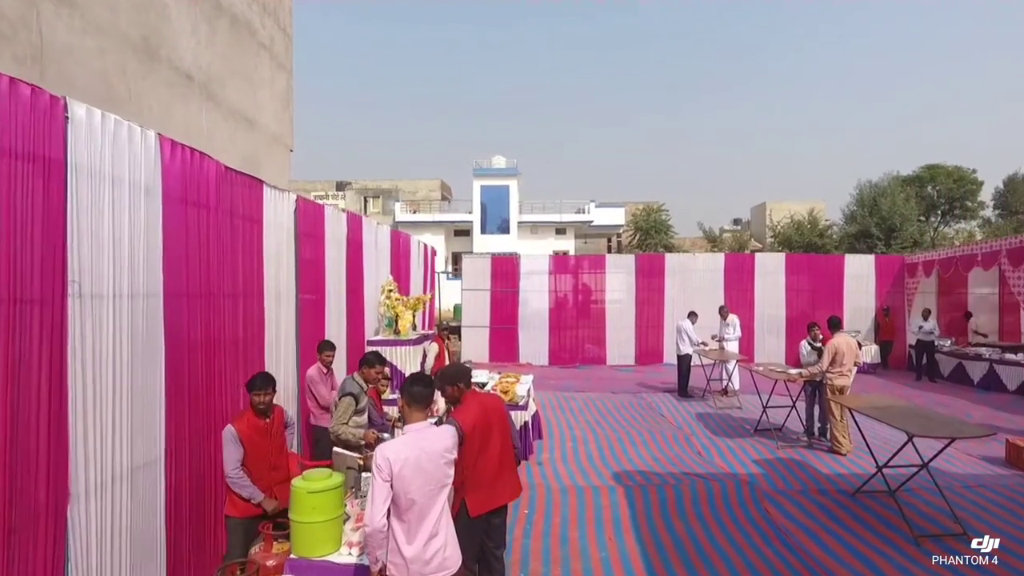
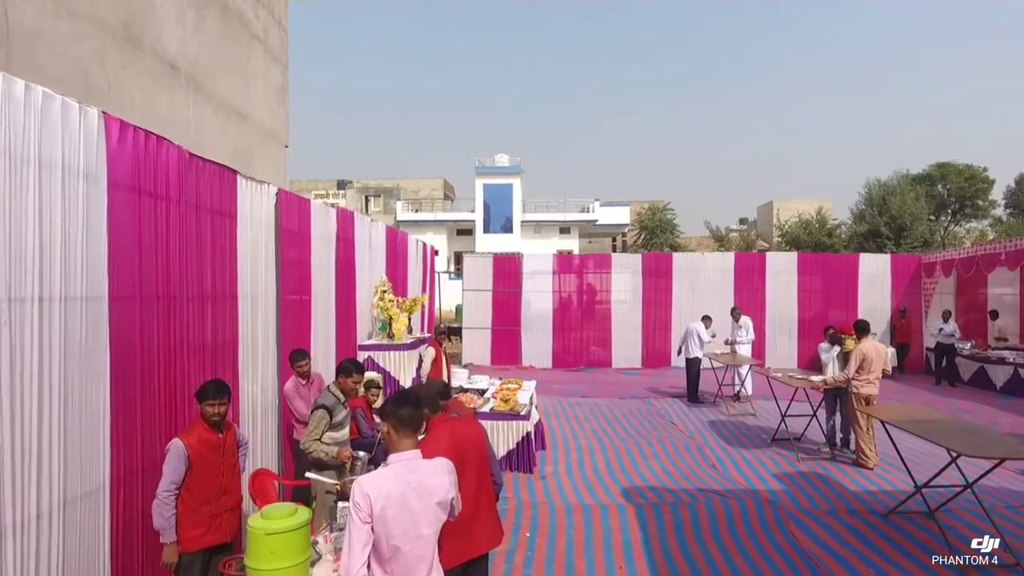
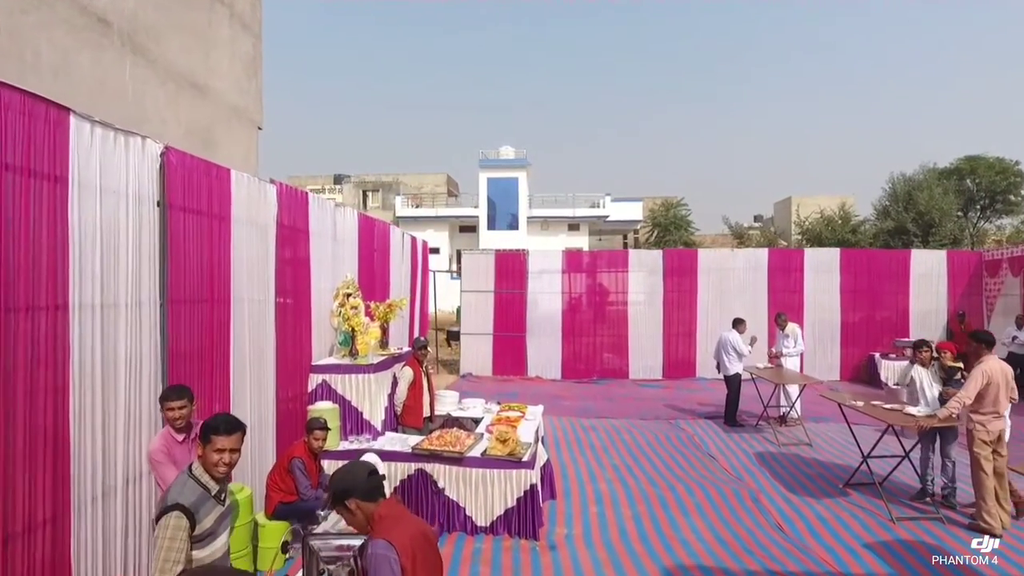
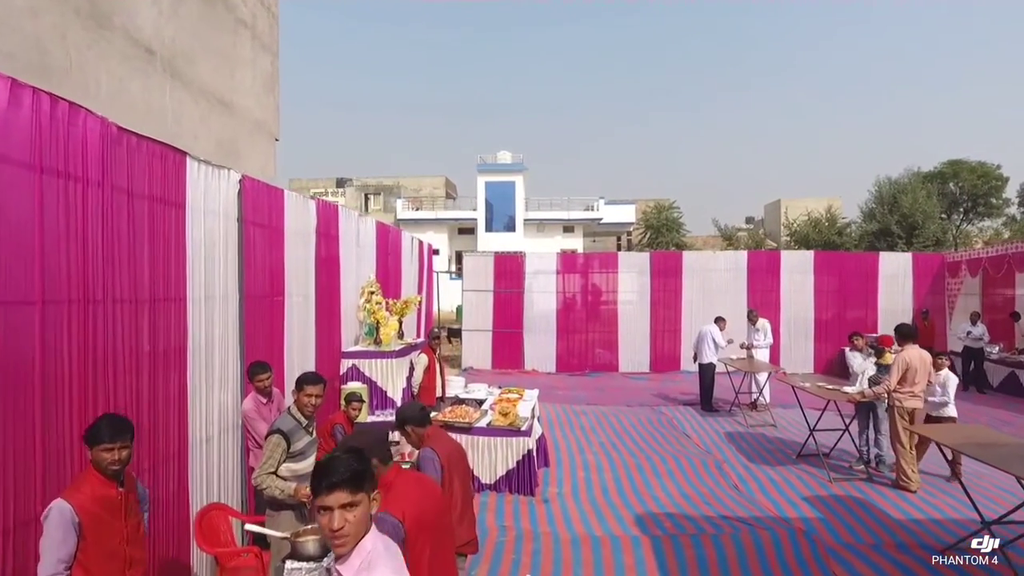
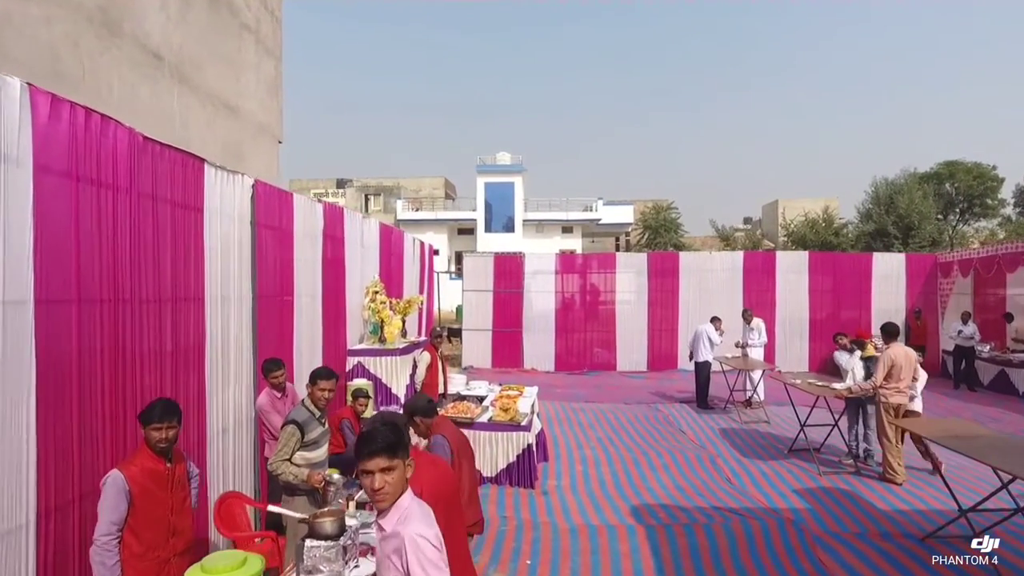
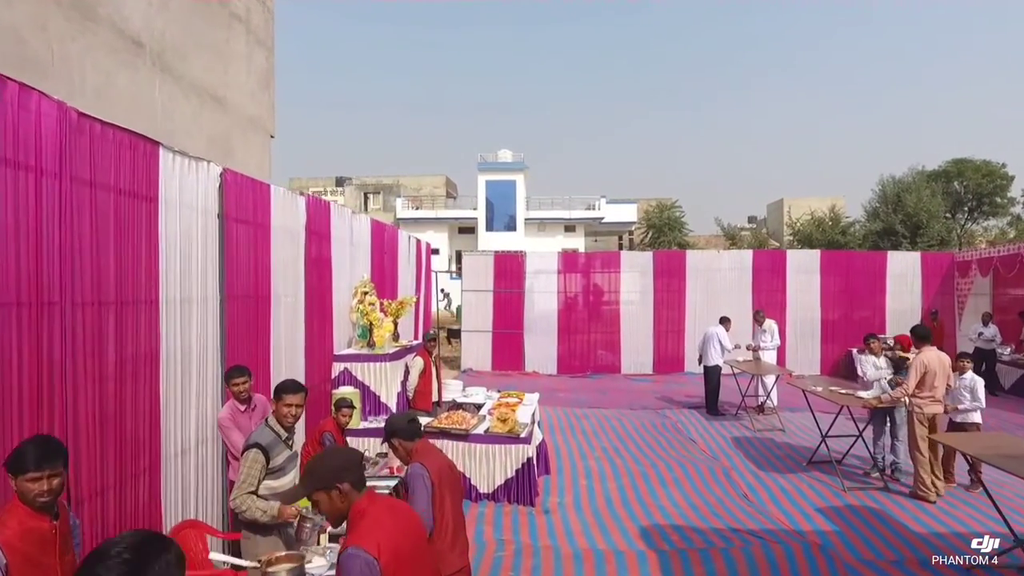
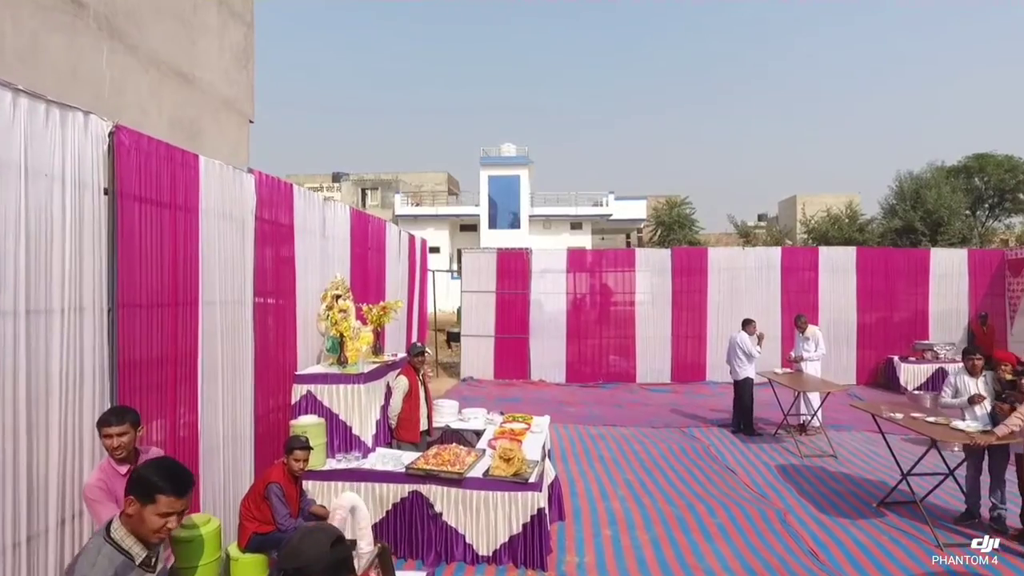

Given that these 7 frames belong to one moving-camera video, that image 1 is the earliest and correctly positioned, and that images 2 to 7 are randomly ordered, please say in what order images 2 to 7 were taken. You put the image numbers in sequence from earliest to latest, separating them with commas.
2, 5, 4, 6, 3, 7
